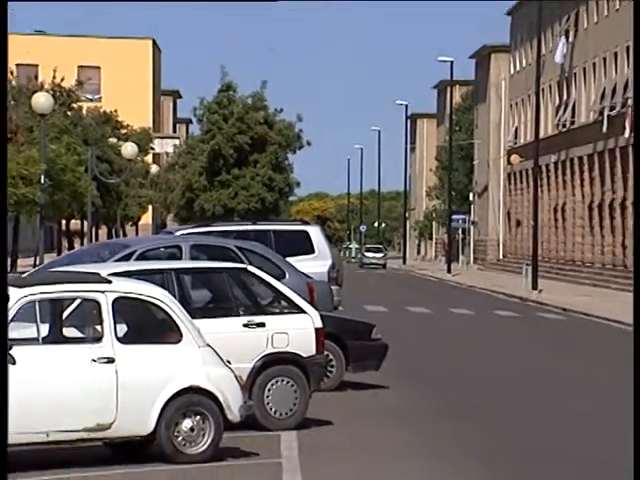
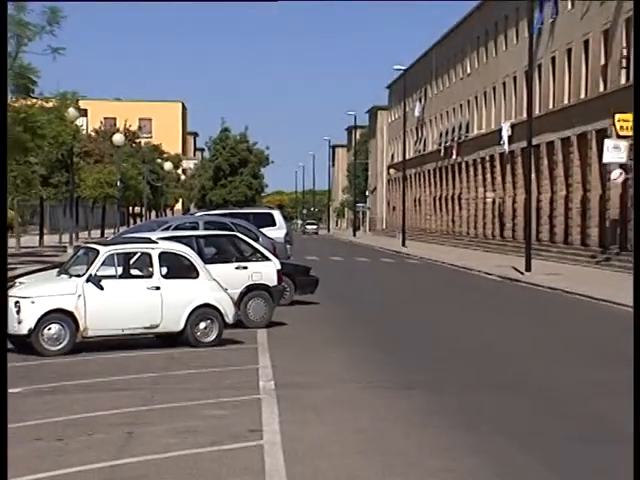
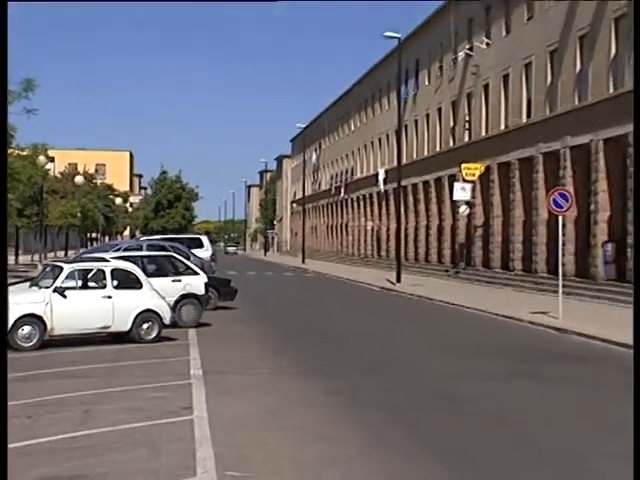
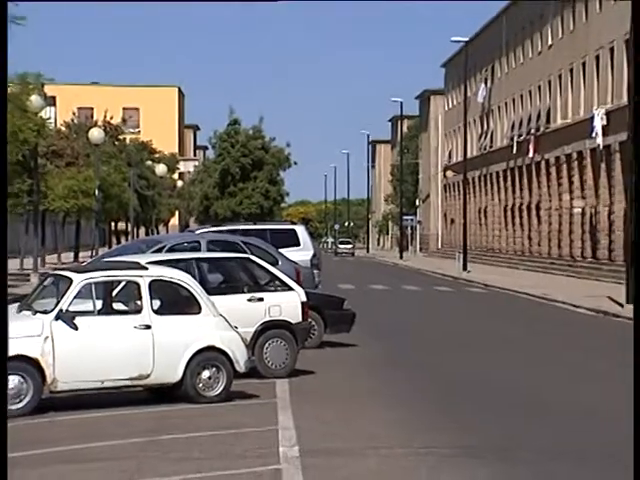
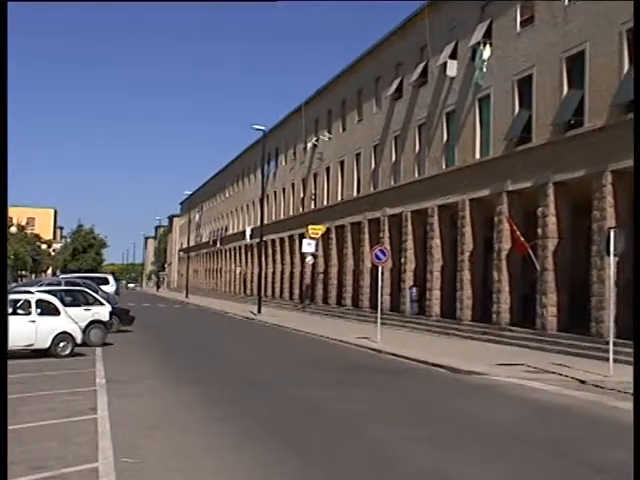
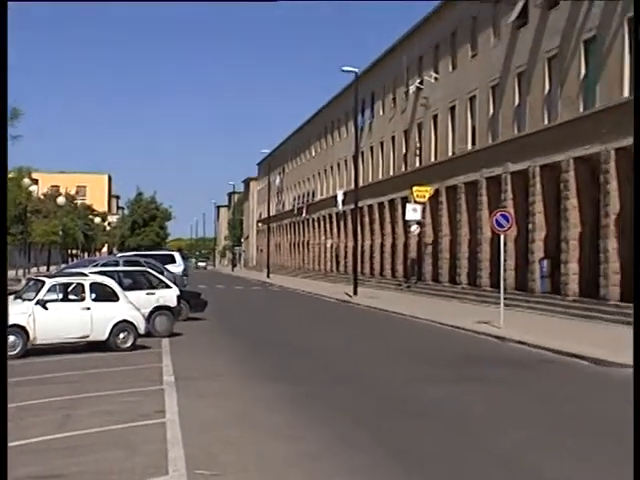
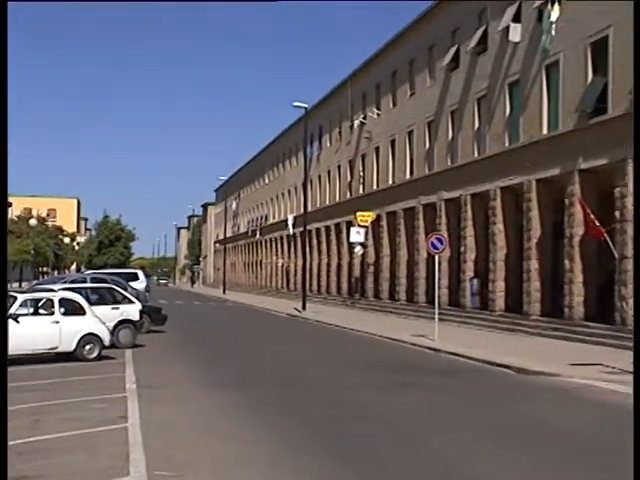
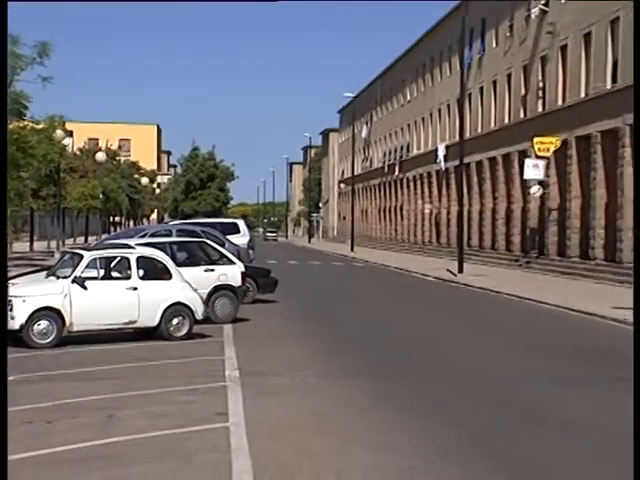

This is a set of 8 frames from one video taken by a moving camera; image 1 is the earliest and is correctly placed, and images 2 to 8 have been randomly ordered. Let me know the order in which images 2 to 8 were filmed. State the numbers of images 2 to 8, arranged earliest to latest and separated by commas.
4, 2, 8, 3, 6, 7, 5
